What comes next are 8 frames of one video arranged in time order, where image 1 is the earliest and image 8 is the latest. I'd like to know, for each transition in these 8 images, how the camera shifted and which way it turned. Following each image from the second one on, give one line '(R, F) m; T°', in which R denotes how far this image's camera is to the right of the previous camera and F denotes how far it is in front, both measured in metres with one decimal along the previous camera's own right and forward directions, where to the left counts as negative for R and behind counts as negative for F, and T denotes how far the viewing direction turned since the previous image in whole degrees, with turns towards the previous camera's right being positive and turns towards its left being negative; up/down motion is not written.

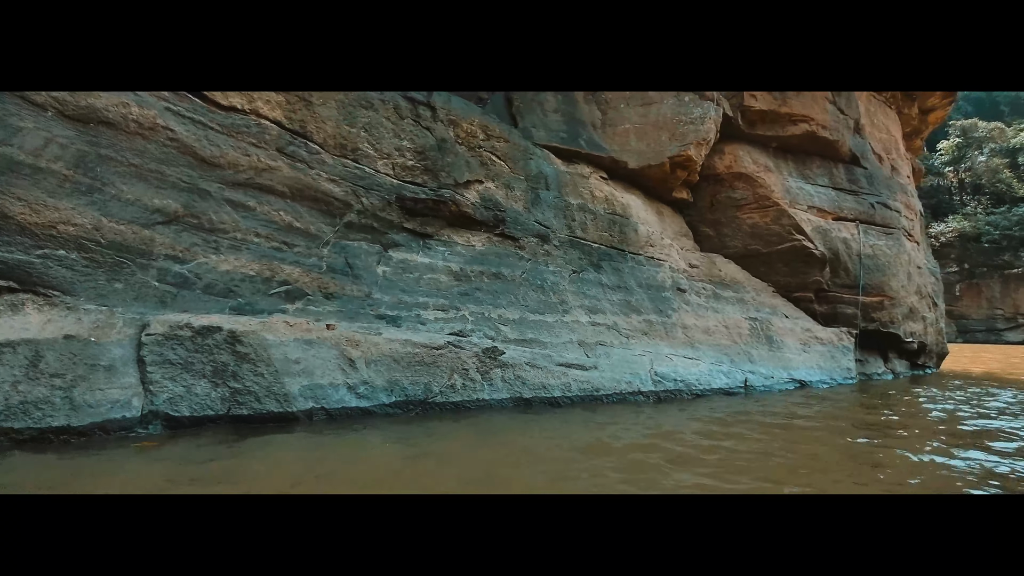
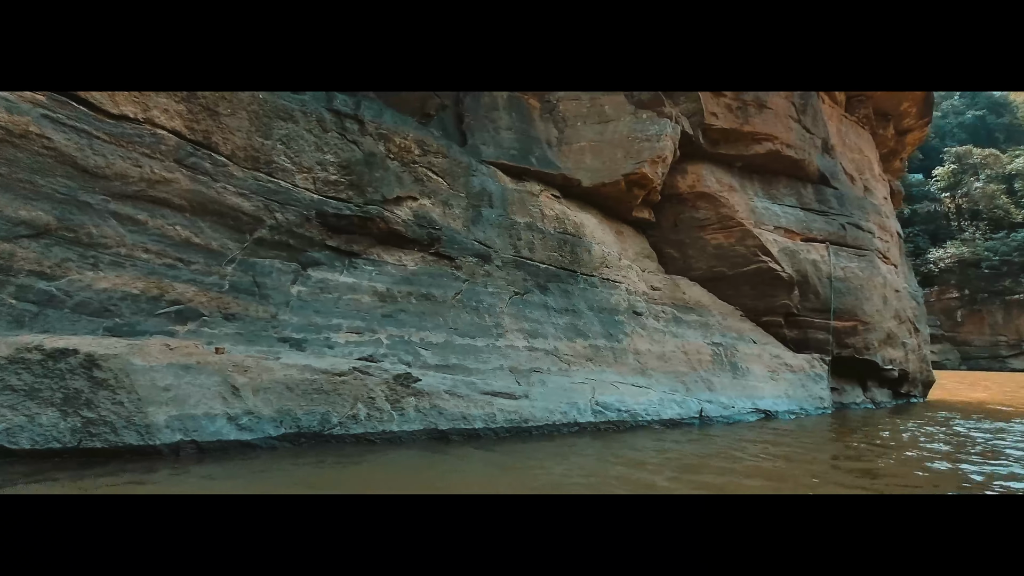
(+0.9, +0.4) m; 0°
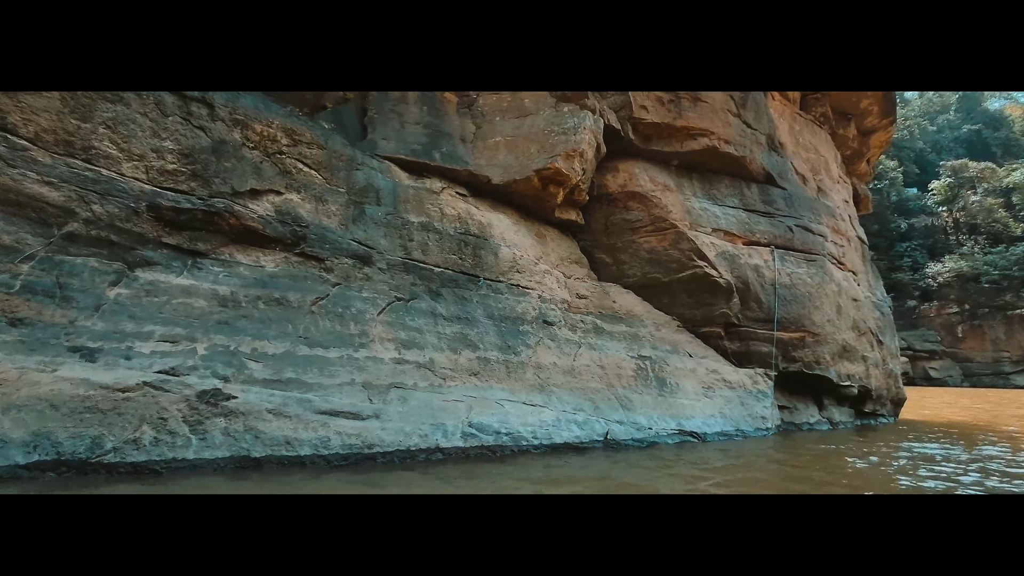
(+1.4, +0.7) m; -1°
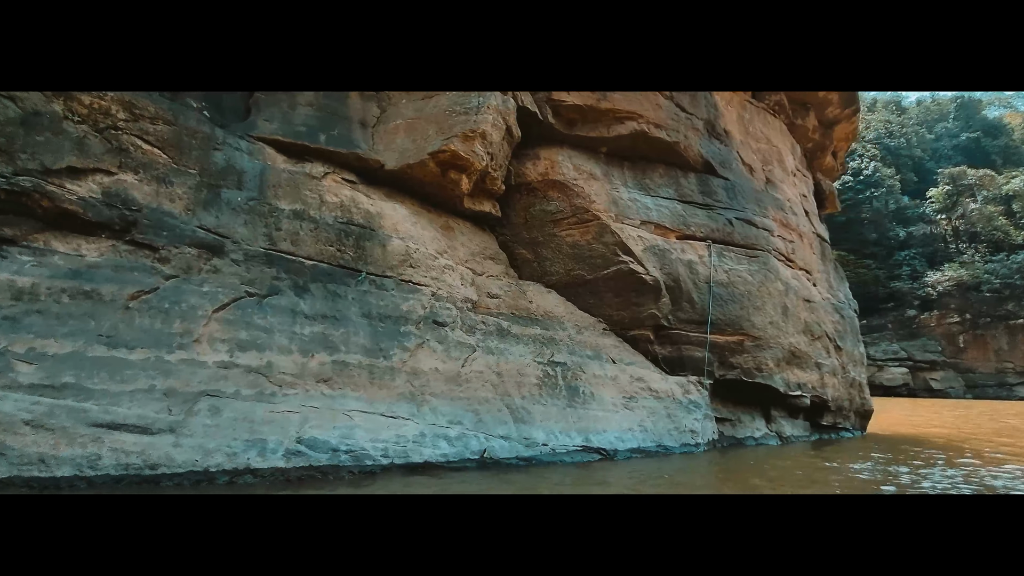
(+1.4, +0.7) m; 0°
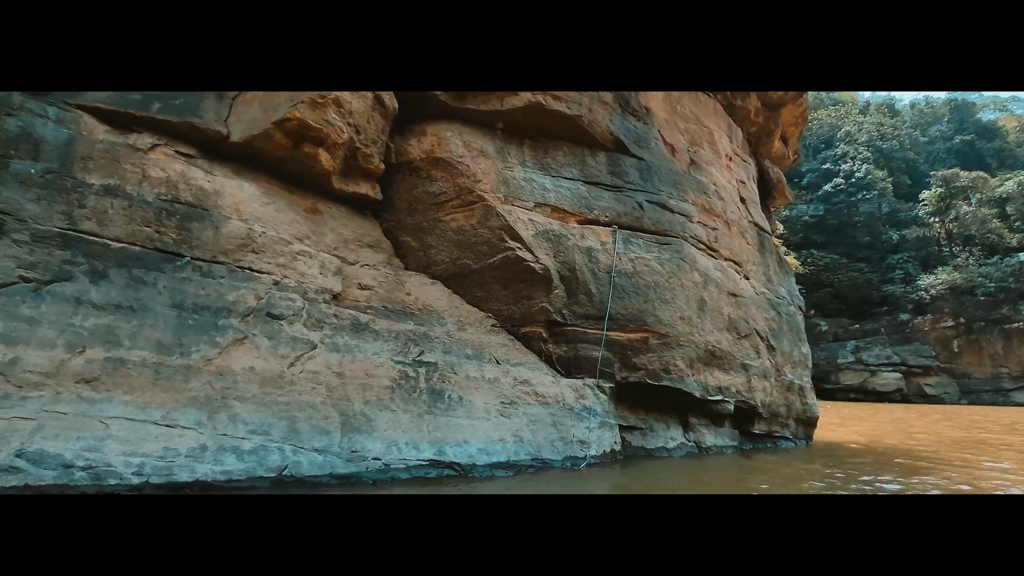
(+1.6, +0.8) m; 0°
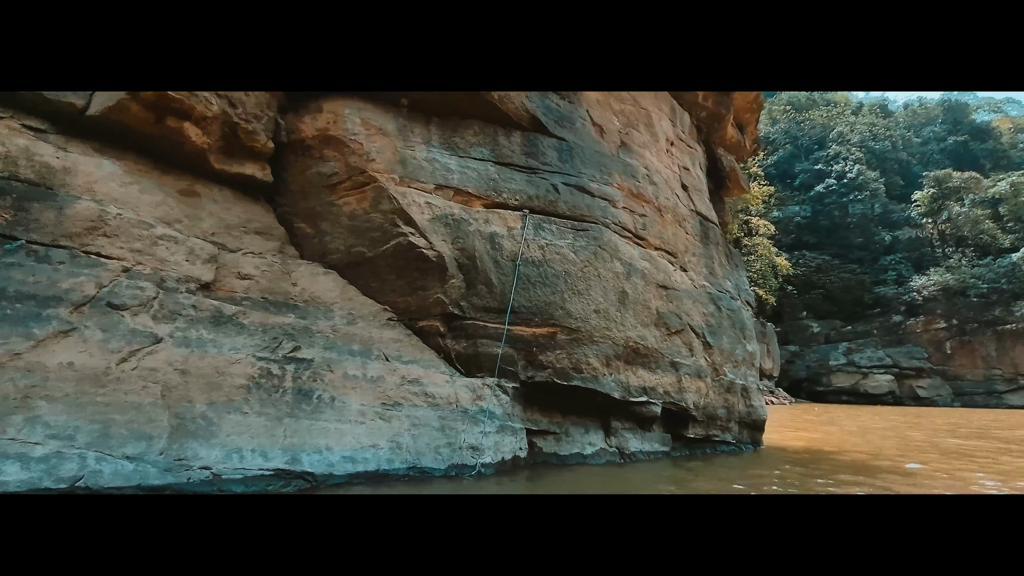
(+1.2, +0.5) m; 0°
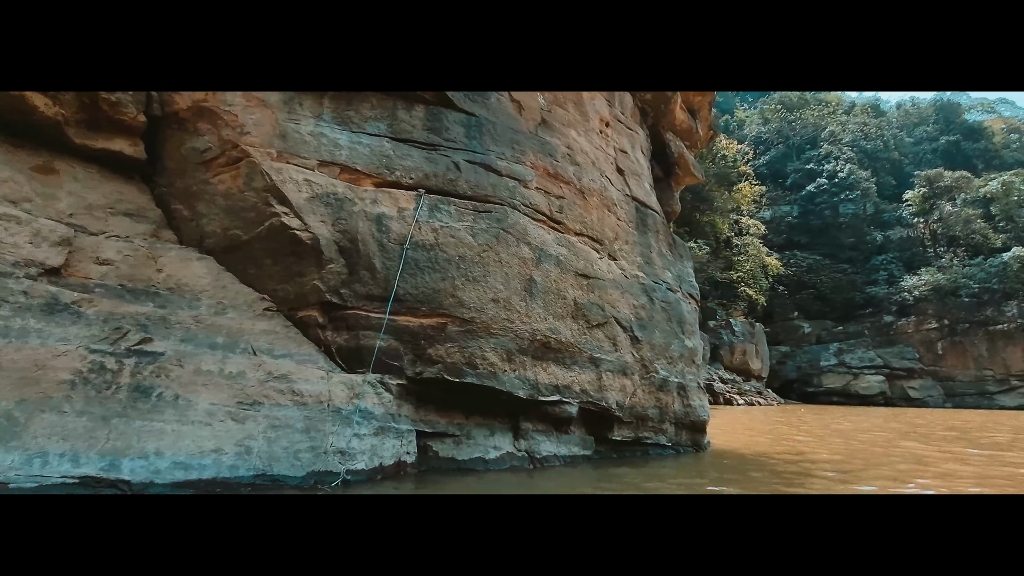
(+1.1, +0.5) m; 0°
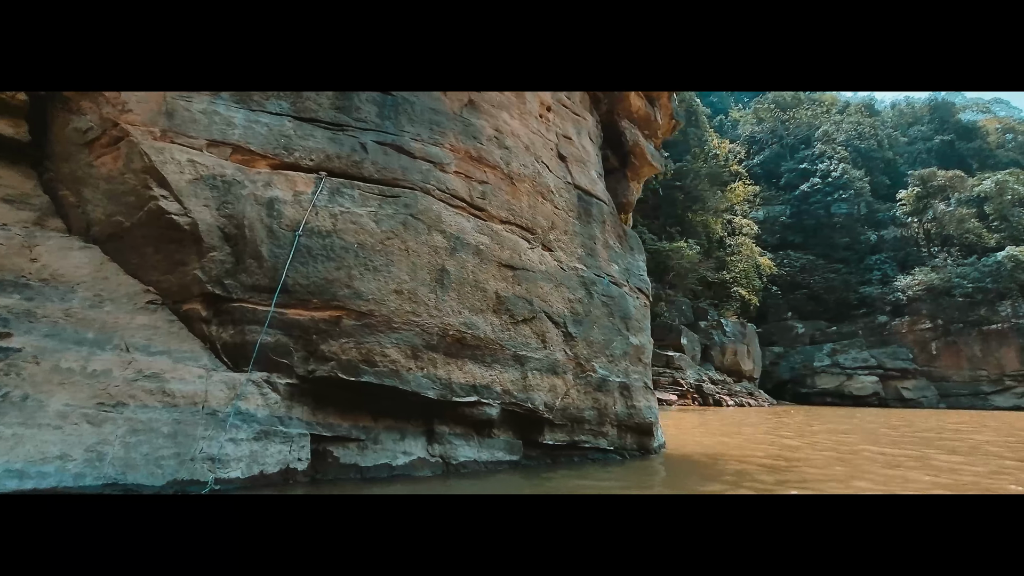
(+0.9, +0.4) m; 0°
